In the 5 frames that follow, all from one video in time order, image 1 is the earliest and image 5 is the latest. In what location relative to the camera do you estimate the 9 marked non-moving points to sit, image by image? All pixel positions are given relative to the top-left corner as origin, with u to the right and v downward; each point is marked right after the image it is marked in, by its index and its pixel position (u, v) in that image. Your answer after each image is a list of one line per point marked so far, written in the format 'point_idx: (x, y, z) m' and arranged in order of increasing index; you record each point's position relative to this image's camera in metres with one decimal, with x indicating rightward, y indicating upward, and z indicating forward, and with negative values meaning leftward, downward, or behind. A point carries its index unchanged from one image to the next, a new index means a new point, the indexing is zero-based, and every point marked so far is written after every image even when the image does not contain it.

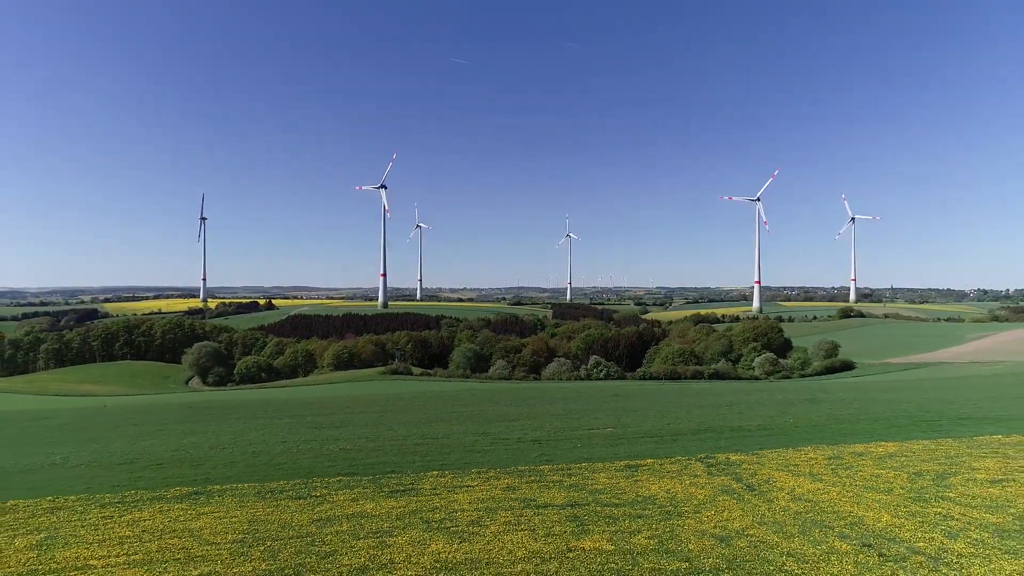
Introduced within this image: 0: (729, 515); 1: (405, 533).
0: (+4.9, -4.9, +12.7) m
1: (-2.2, -5.1, +12.2) m
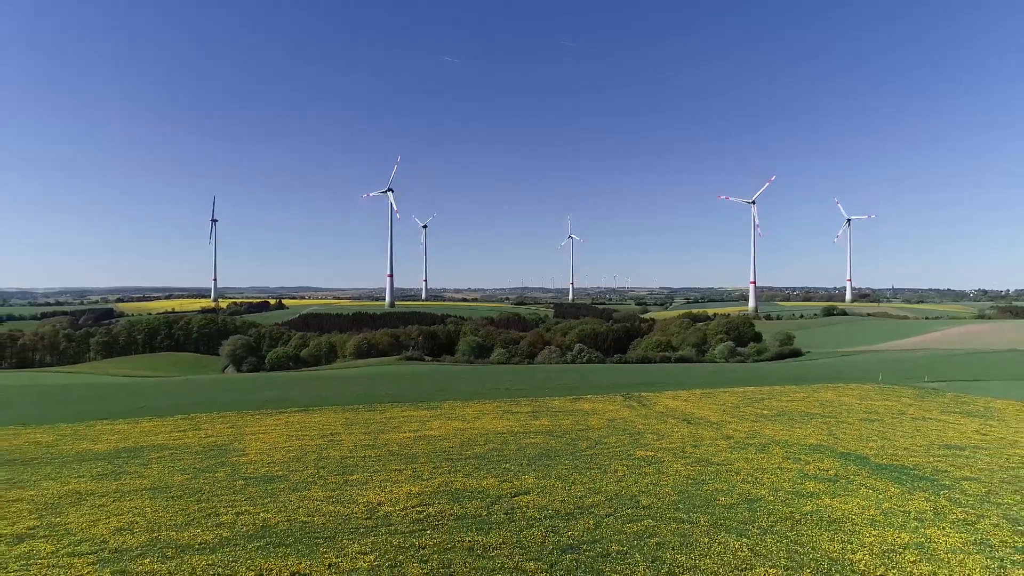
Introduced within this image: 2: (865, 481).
0: (+4.3, -4.7, +22.2) m
1: (-2.8, -4.9, +21.7) m
2: (+7.8, -4.2, +12.8) m
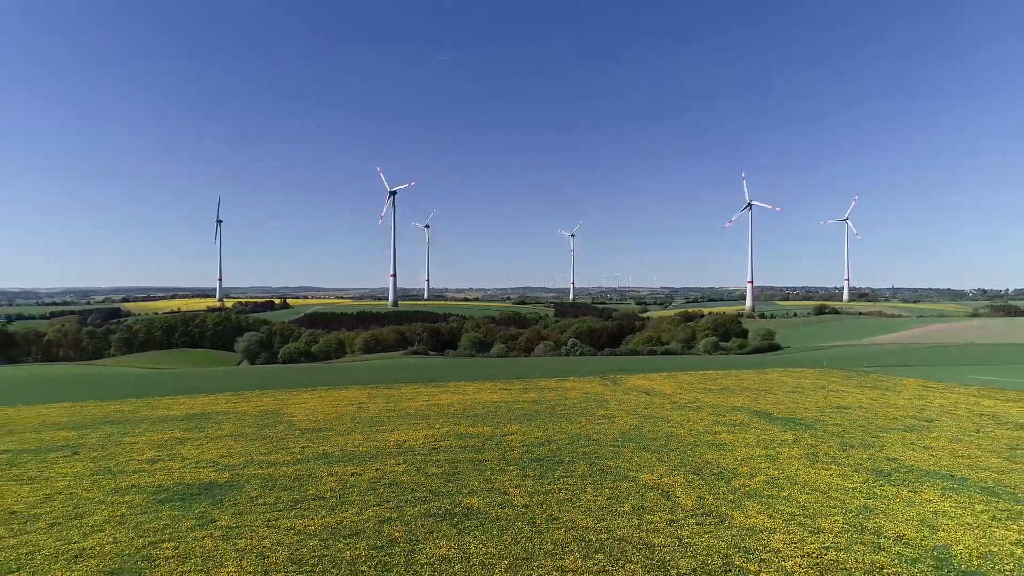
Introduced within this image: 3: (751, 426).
0: (+4.0, -4.6, +26.9) m
1: (-3.1, -4.8, +26.4) m
2: (+7.5, -4.1, +17.5) m
3: (+7.2, -4.1, +17.3) m
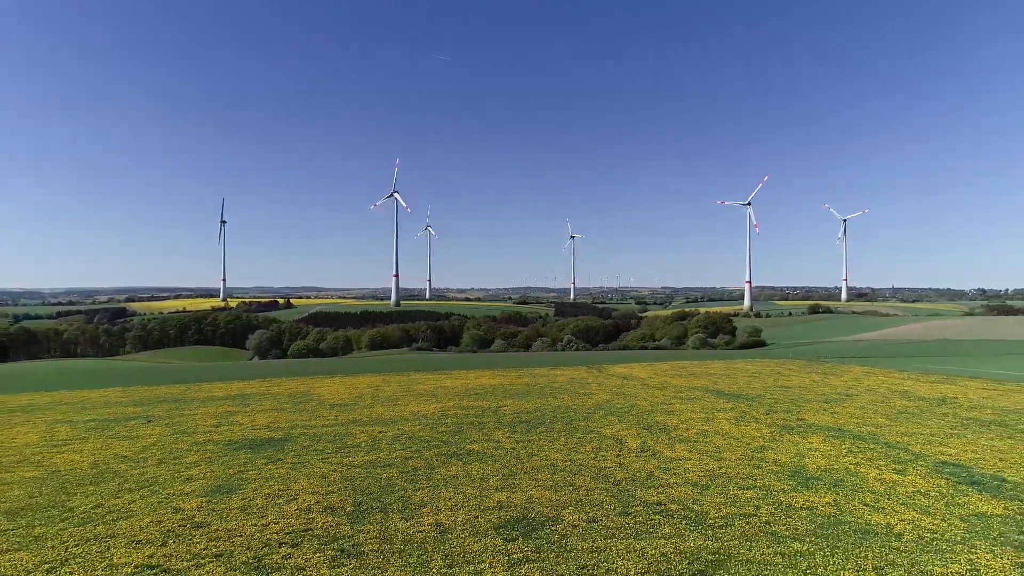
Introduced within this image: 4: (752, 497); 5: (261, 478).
0: (+3.8, -4.6, +30.7) m
1: (-3.3, -4.7, +30.2) m
2: (+7.3, -4.1, +21.3) m
3: (+7.0, -4.1, +21.1) m
4: (+4.5, -3.9, +10.8) m
5: (-5.9, -4.4, +13.5) m
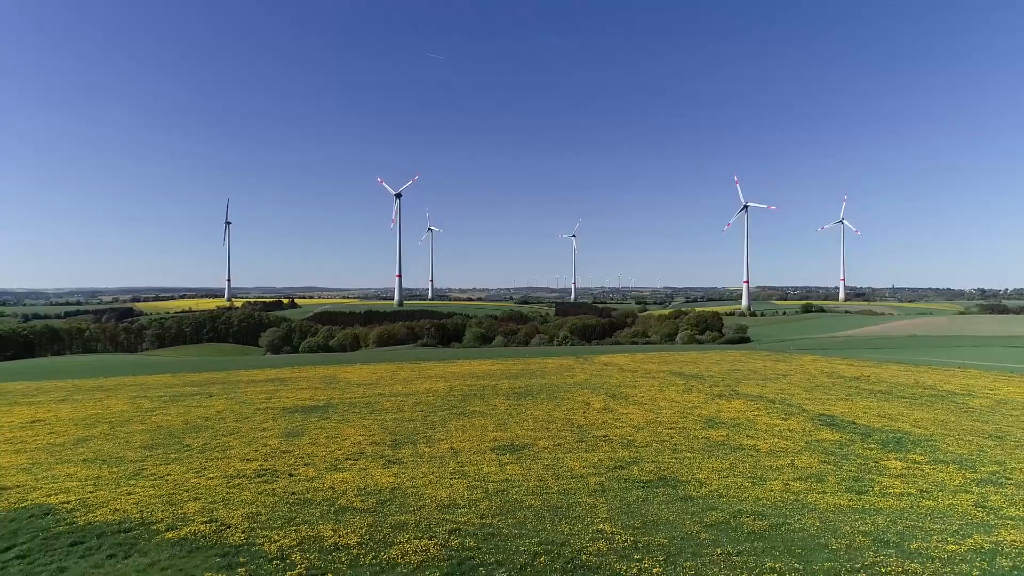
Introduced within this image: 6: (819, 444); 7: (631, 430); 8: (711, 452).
0: (+3.7, -4.5, +35.3) m
1: (-3.4, -4.7, +34.9) m
2: (+7.1, -4.0, +25.9) m
3: (+6.8, -4.0, +25.7) m
4: (+4.2, -3.8, +15.4) m
5: (-6.1, -4.4, +18.2) m
6: (+7.4, -3.7, +13.9) m
7: (+3.2, -3.9, +15.7) m
8: (+4.6, -3.8, +13.3) m
